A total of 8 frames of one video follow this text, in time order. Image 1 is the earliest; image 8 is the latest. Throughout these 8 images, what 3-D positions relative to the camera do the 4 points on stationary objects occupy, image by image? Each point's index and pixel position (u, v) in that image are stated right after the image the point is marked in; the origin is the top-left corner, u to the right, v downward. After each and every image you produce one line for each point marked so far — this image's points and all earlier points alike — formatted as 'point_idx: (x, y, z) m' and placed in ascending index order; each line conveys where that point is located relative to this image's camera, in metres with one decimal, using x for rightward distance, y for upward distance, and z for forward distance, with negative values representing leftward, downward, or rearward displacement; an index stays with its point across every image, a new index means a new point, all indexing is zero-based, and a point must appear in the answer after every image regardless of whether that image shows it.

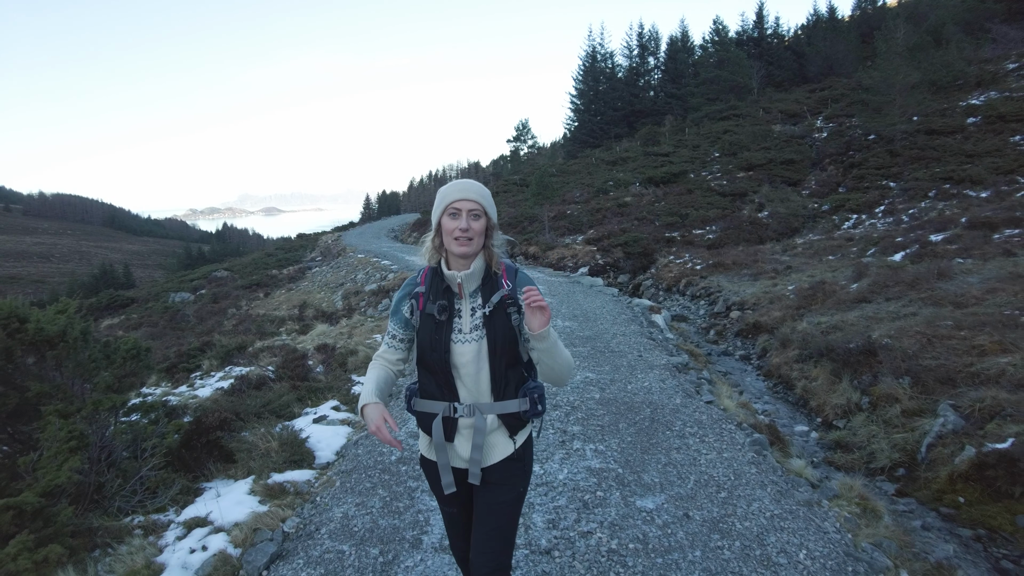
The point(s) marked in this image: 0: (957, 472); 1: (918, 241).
0: (+4.6, -1.9, +4.8) m
1: (+11.4, +1.3, +13.1) m
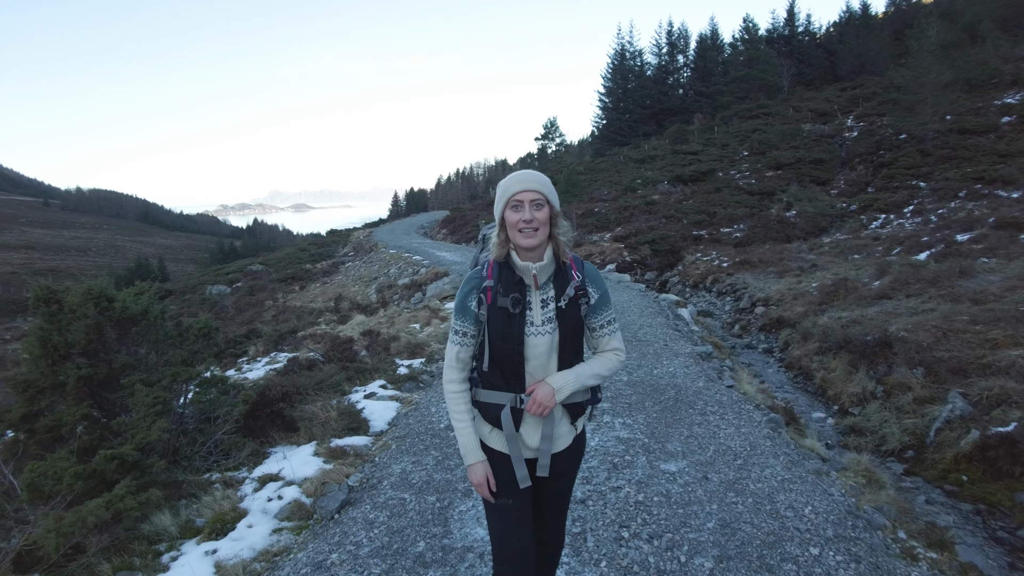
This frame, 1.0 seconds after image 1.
0: (+5.0, -1.8, +5.2) m
1: (+12.2, +1.3, +13.1) m
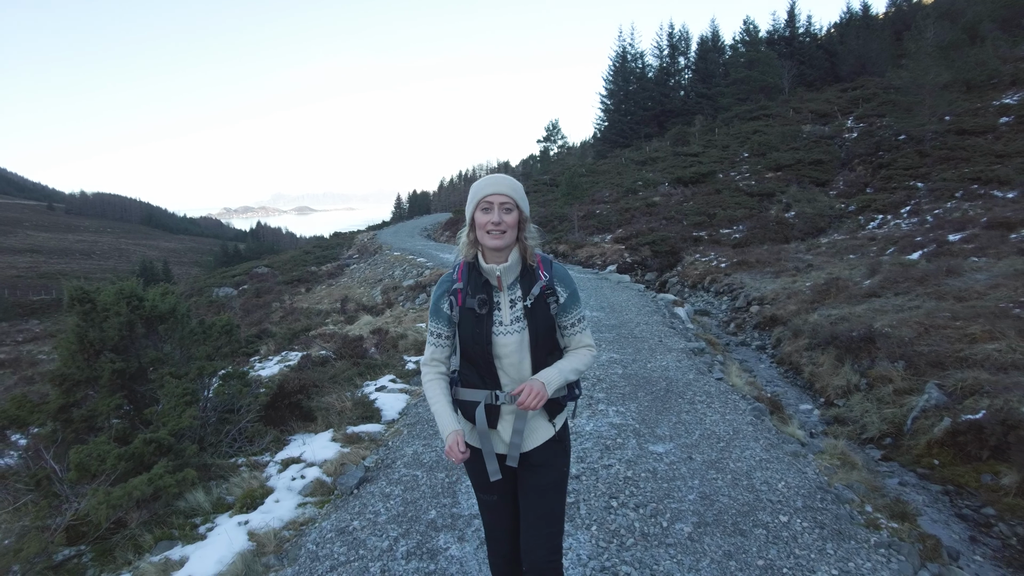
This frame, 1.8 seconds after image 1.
0: (+5.0, -1.8, +5.5) m
1: (+12.3, +1.4, +13.4) m
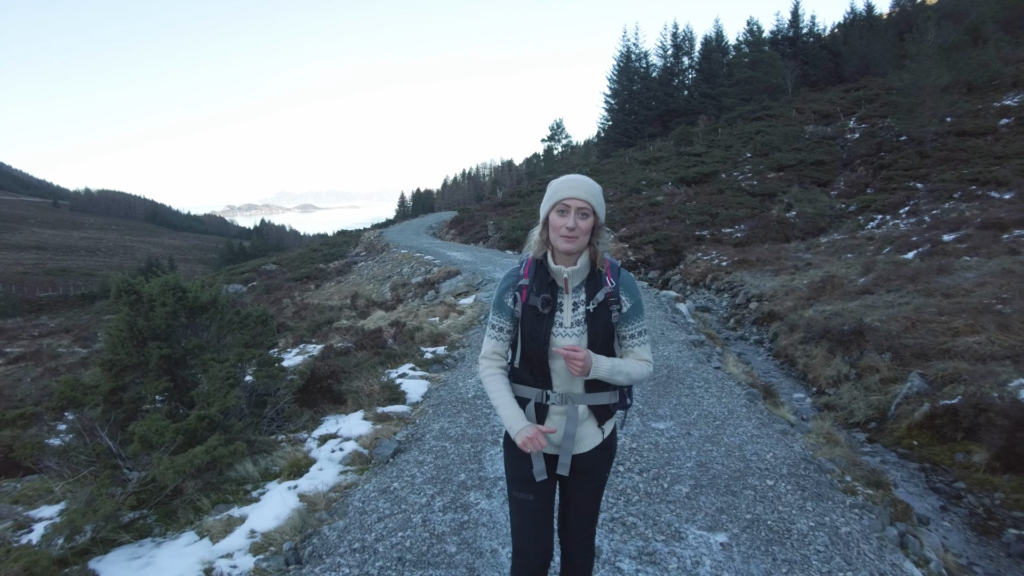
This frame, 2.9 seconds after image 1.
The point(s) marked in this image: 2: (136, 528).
0: (+5.2, -1.7, +6.0) m
1: (+12.5, +1.4, +13.8) m
2: (-3.6, -2.3, +4.4) m
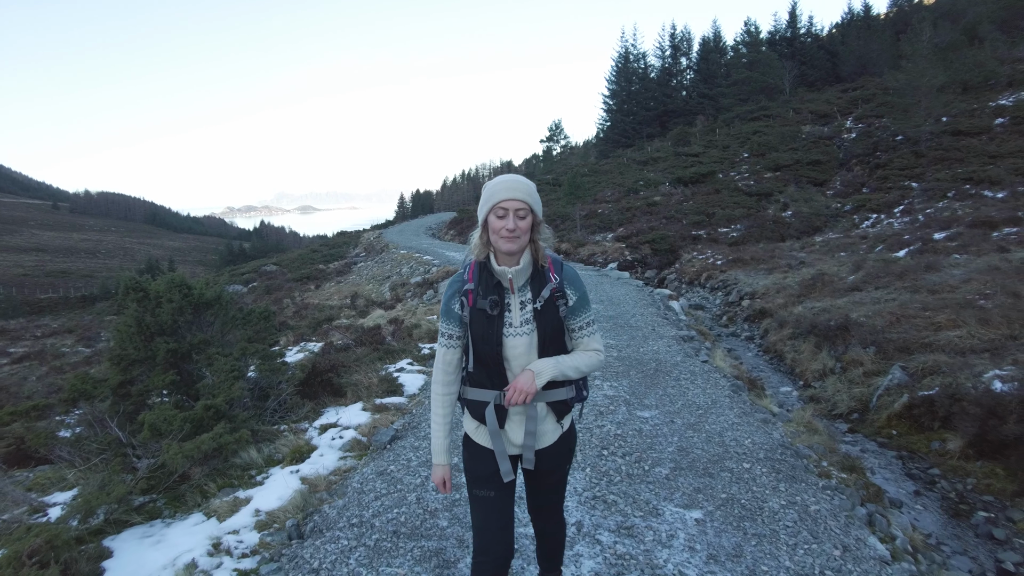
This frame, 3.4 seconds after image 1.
0: (+5.1, -1.7, +6.2) m
1: (+12.4, +1.5, +14.1) m
2: (-3.7, -2.2, +4.7) m
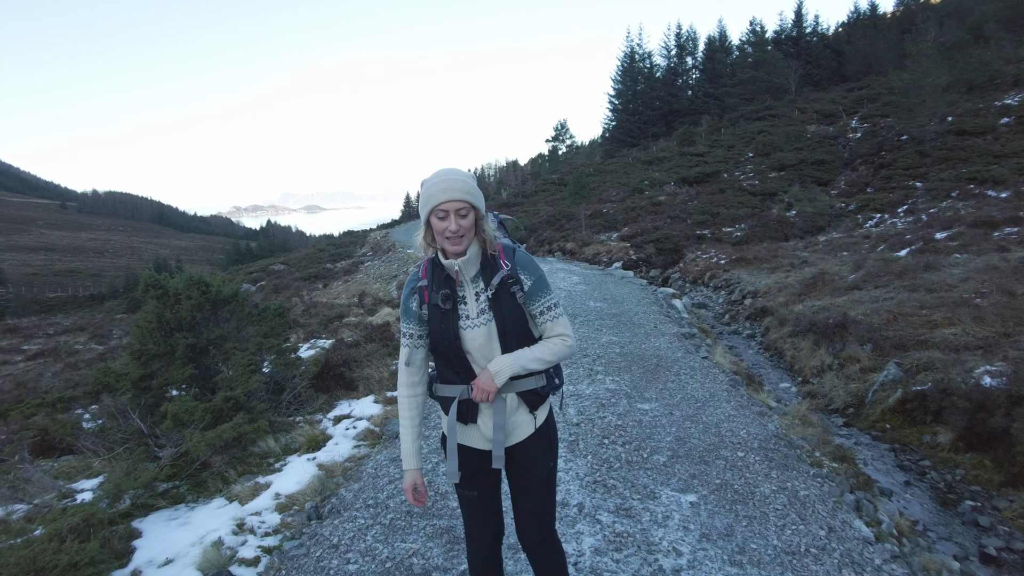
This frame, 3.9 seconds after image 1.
0: (+5.2, -1.7, +6.4) m
1: (+12.6, +1.5, +14.2) m
2: (-3.6, -2.2, +4.9) m
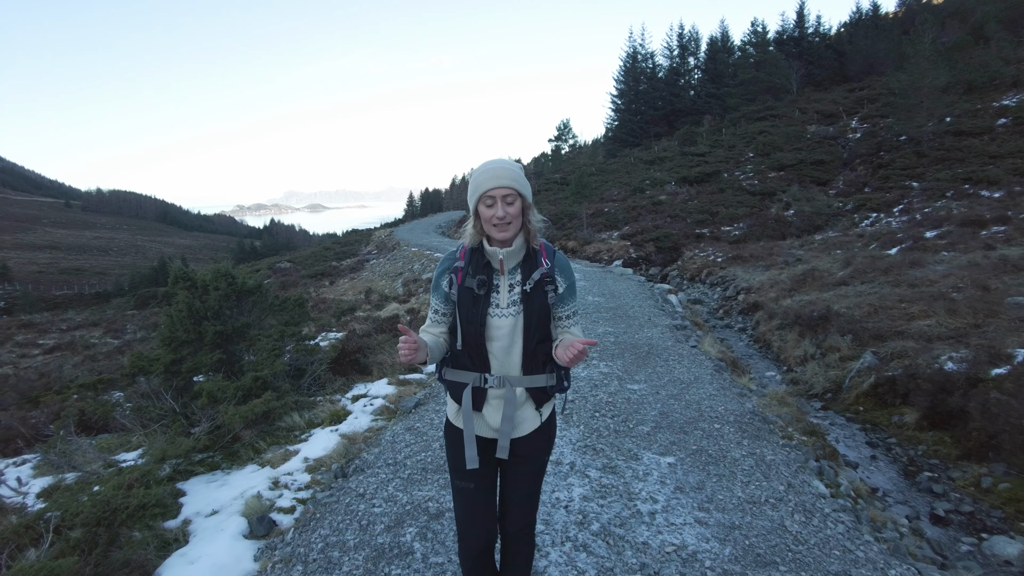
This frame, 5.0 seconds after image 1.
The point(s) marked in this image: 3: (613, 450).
0: (+5.2, -1.5, +6.9) m
1: (+12.6, +1.6, +14.6) m
2: (-3.6, -2.1, +5.5) m
3: (+1.0, -1.6, +4.5) m
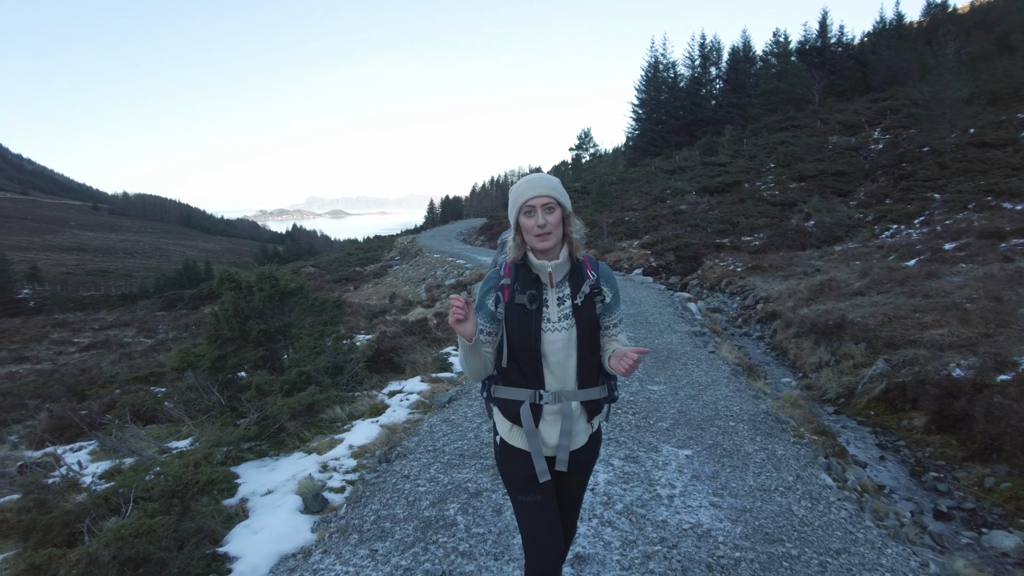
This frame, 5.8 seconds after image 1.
0: (+5.6, -1.7, +7.2) m
1: (+13.3, +1.2, +14.7) m
2: (-3.3, -2.1, +6.0) m
3: (+1.3, -1.6, +4.9) m
